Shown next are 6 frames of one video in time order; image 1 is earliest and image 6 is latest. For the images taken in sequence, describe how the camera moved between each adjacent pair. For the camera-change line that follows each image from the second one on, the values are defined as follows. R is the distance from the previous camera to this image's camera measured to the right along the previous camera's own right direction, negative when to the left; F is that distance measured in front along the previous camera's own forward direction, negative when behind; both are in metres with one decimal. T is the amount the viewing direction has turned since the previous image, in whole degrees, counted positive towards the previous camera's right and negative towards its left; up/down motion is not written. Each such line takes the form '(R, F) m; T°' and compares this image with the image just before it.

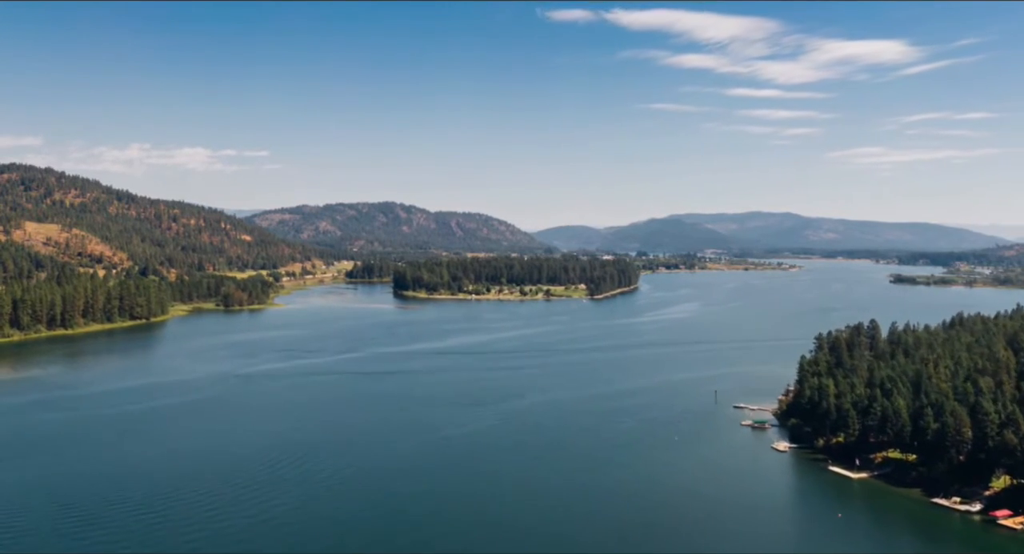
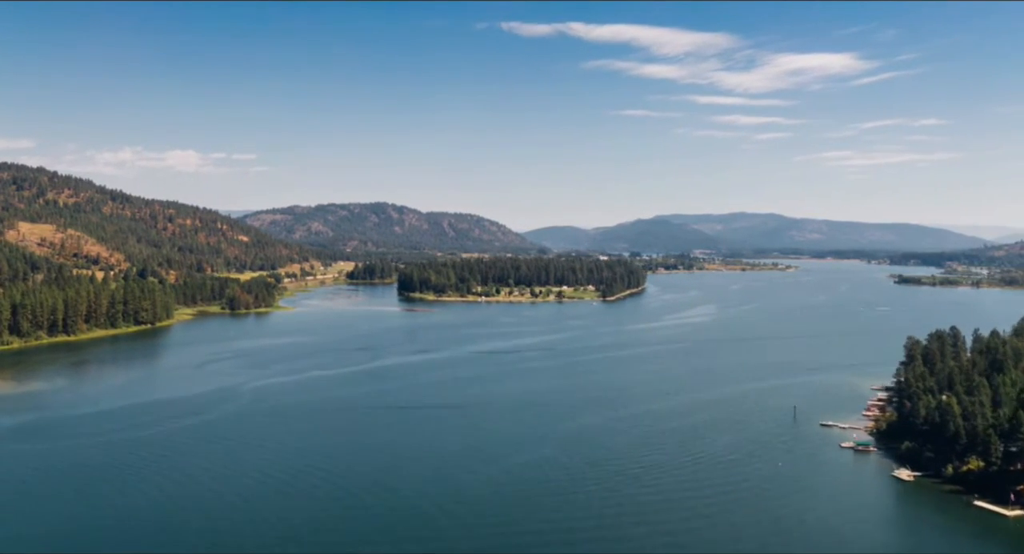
(-2.2, +2.6) m; 0°
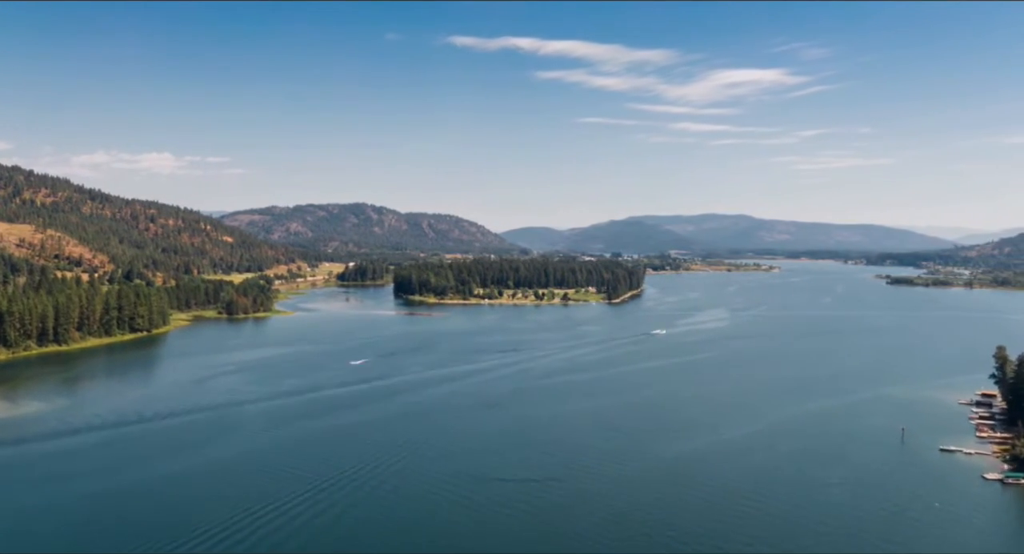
(-2.7, +3.0) m; +1°
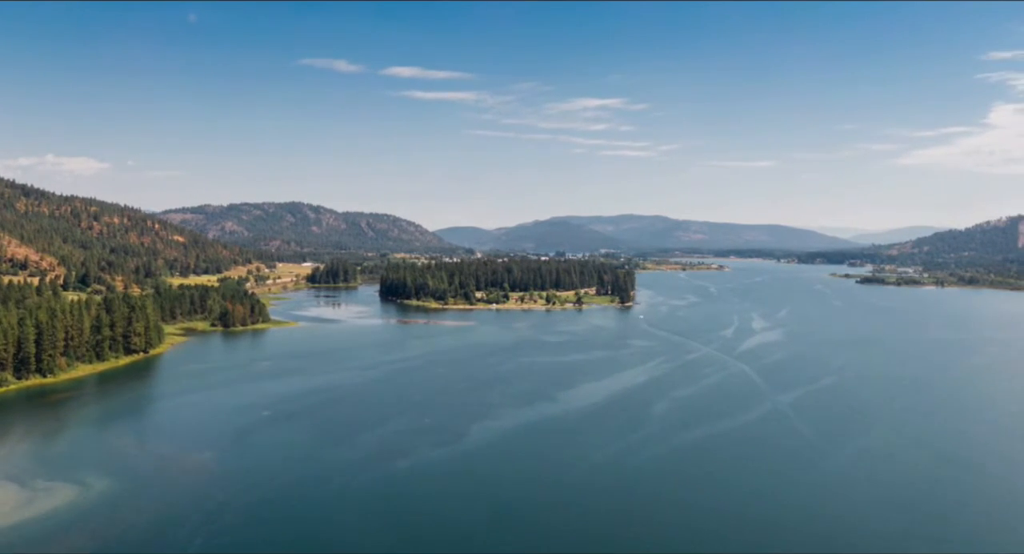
(-7.1, +7.7) m; +4°
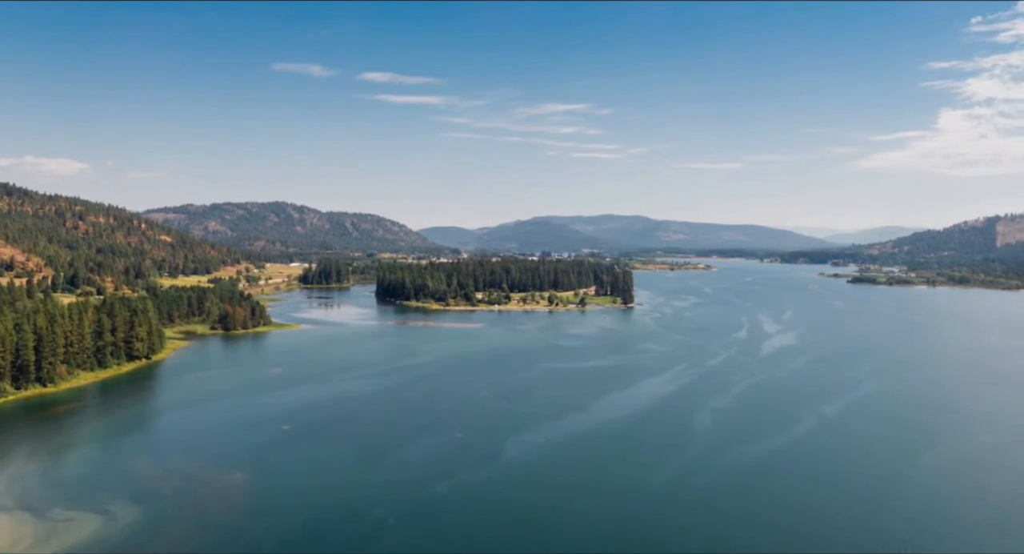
(-1.8, +1.6) m; +1°
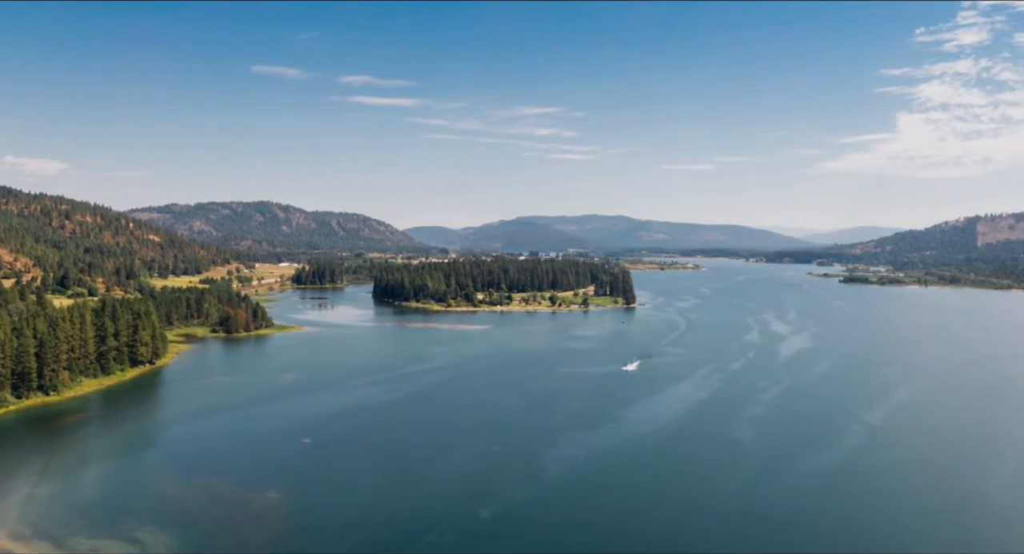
(-1.6, +1.4) m; +1°
